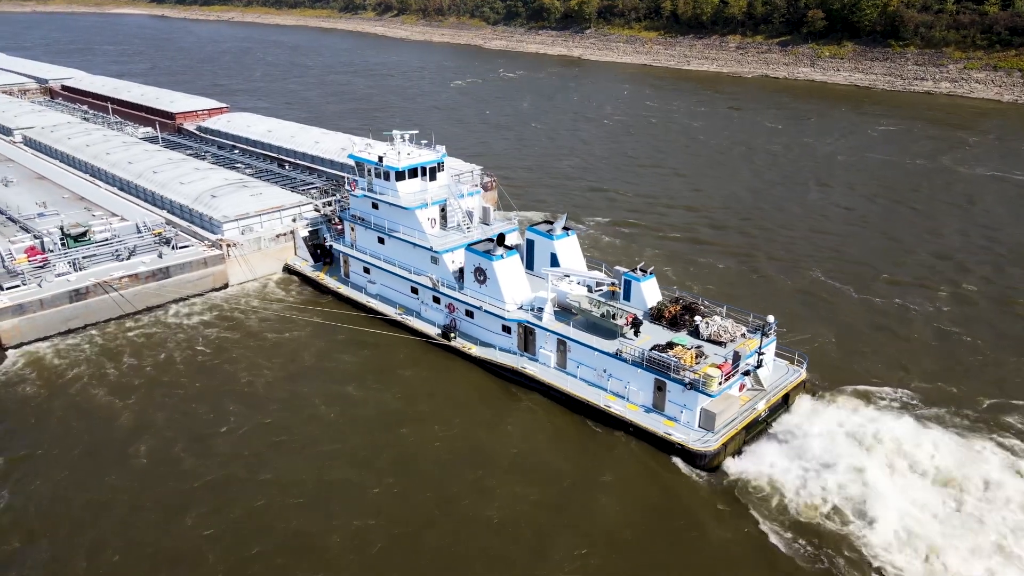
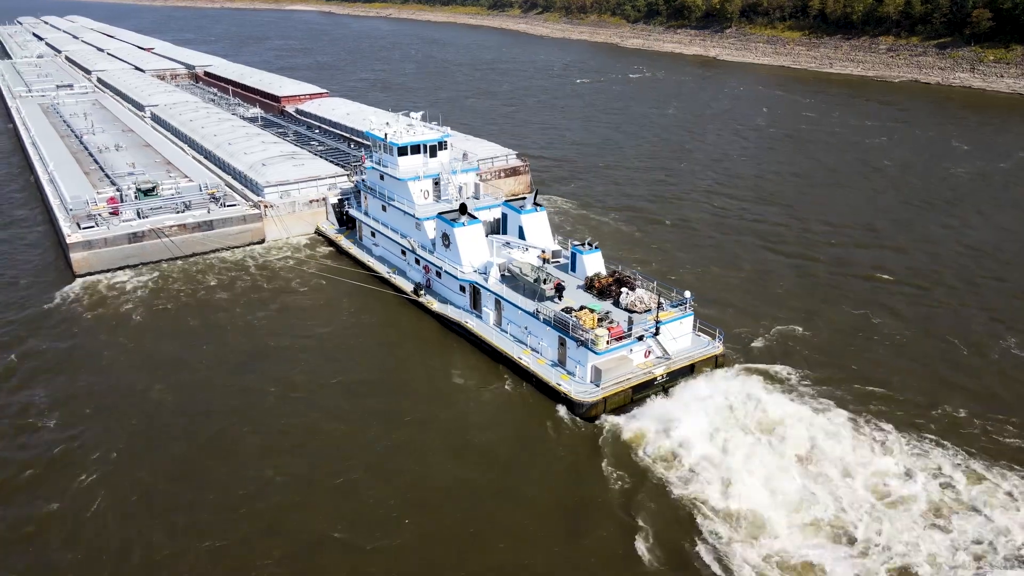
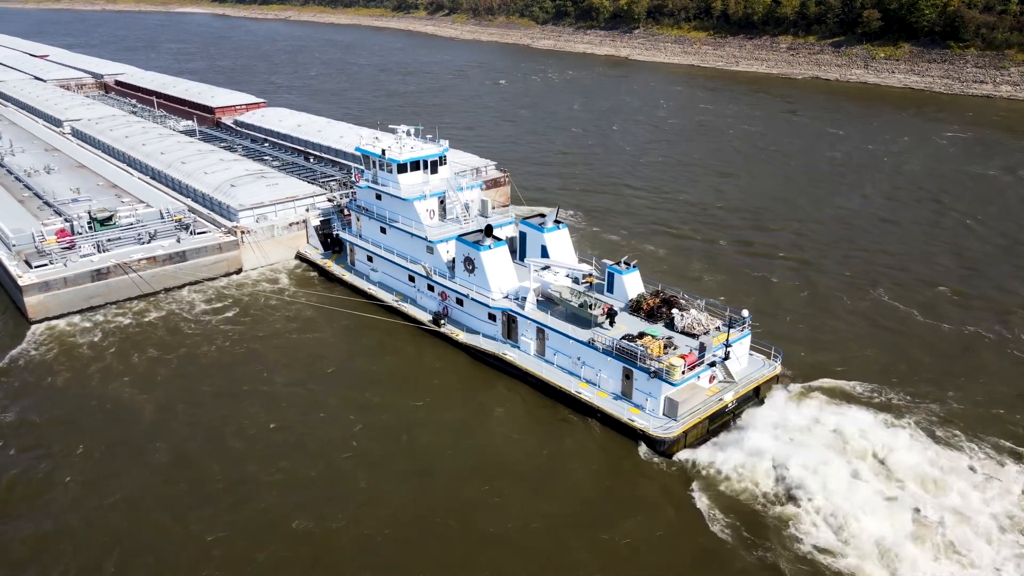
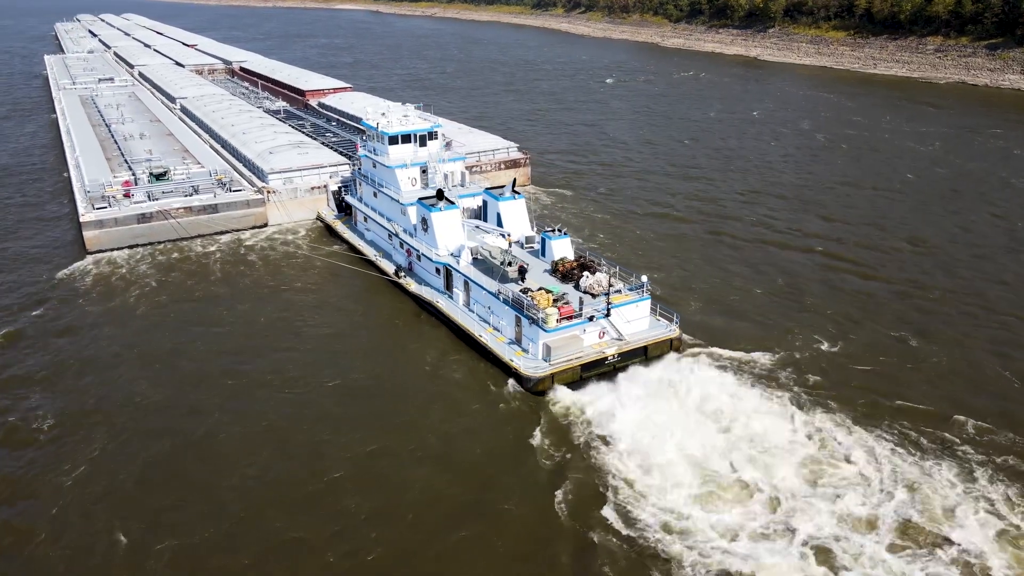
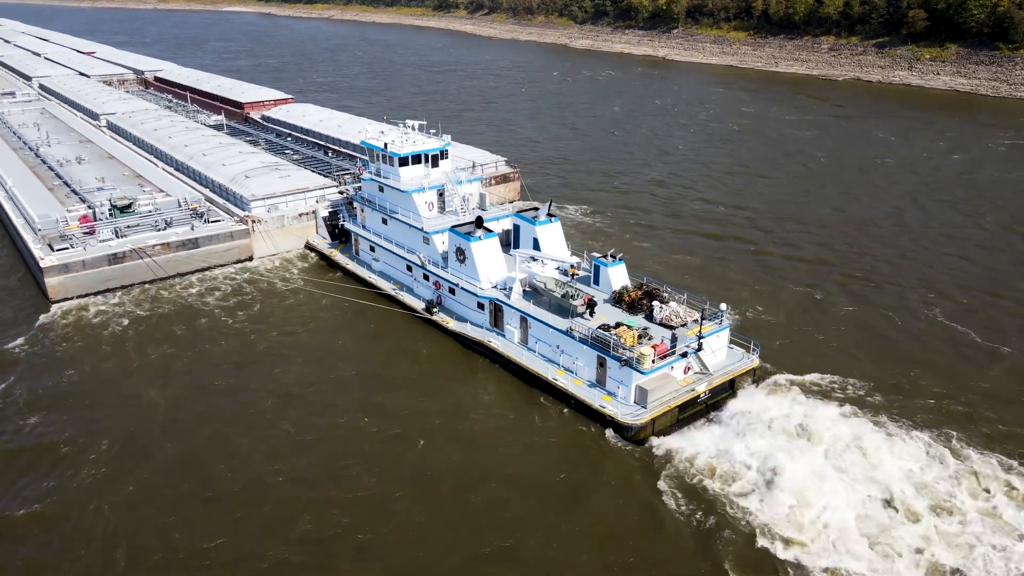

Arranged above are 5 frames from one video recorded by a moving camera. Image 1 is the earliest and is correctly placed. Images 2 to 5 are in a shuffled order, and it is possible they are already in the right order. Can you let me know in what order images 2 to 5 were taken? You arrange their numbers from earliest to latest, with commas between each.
3, 5, 2, 4
